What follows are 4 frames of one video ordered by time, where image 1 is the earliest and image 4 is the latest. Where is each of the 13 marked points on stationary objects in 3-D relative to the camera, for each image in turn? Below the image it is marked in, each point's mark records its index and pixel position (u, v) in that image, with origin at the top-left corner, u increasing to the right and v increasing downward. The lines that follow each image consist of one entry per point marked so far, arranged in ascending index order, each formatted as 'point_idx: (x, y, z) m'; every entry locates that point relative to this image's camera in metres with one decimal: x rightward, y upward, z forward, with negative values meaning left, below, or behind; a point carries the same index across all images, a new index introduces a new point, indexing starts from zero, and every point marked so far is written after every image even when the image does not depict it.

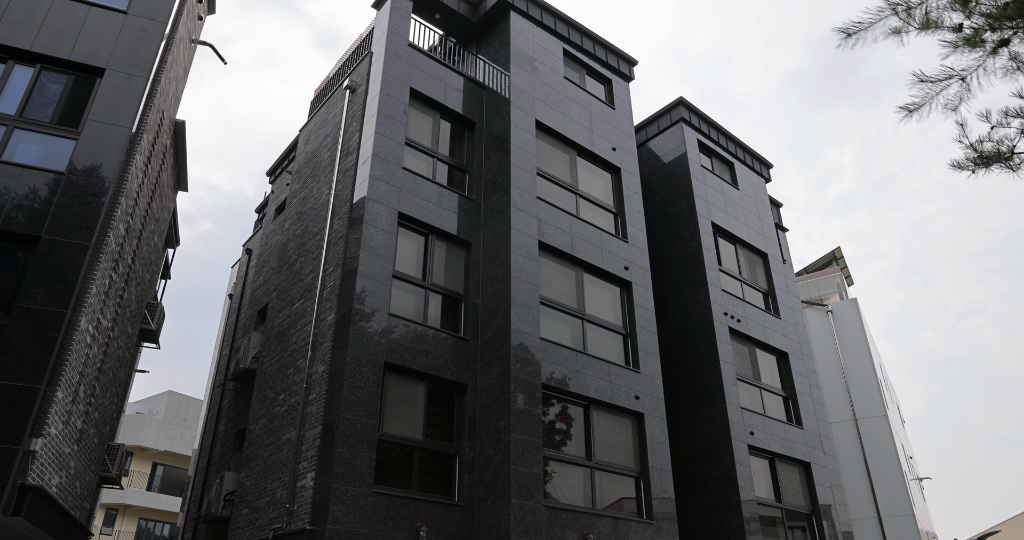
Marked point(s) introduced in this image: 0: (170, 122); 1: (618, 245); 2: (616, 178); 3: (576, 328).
0: (-7.0, +3.0, +13.9) m
1: (+2.6, +0.6, +17.0) m
2: (+2.8, +2.5, +18.4) m
3: (+1.4, -1.3, +15.2) m
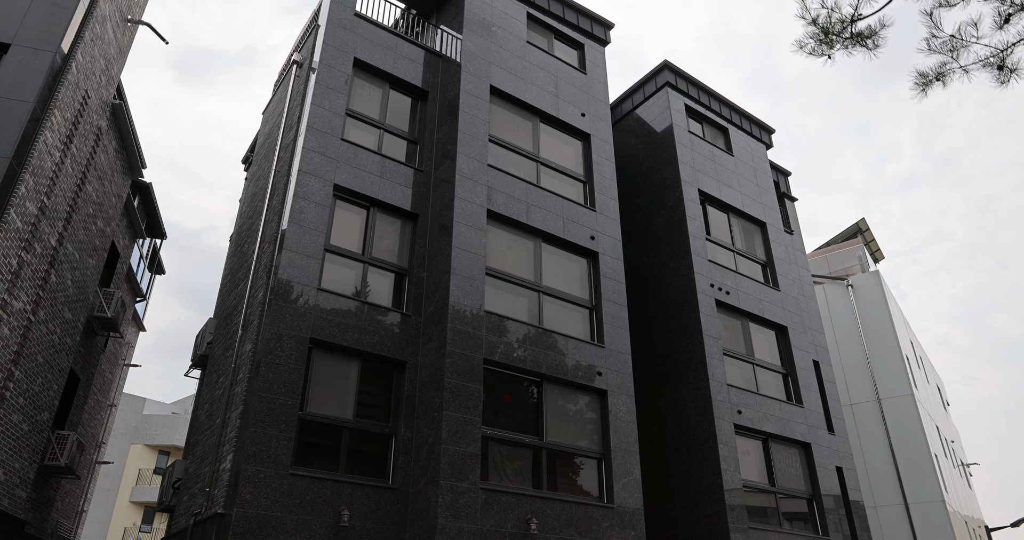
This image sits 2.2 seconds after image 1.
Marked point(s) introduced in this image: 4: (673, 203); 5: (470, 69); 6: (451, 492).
0: (-8.2, +3.3, +13.6) m
1: (+1.7, +1.3, +16.0) m
2: (+1.9, +3.2, +17.3) m
3: (+0.4, -0.6, +14.3) m
4: (+4.4, +1.8, +19.0) m
5: (-0.9, +4.6, +15.7) m
6: (-1.0, -3.6, +11.2) m
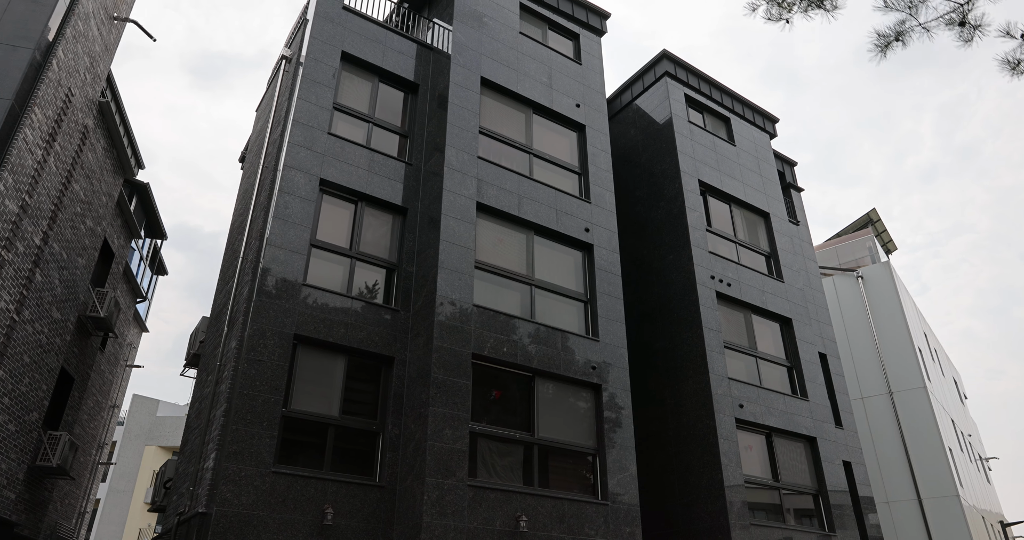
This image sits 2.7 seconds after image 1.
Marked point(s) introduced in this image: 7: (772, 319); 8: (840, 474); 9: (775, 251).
0: (-8.4, +3.3, +13.5) m
1: (+1.5, +1.5, +15.7) m
2: (+1.7, +3.3, +17.0) m
3: (+0.2, -0.5, +14.0) m
4: (+4.3, +2.0, +18.6) m
5: (-1.2, +4.7, +15.5) m
6: (-1.2, -3.5, +10.9) m
7: (+7.1, -1.3, +18.7) m
8: (+8.2, -5.1, +17.2) m
9: (+7.7, +0.5, +19.9) m
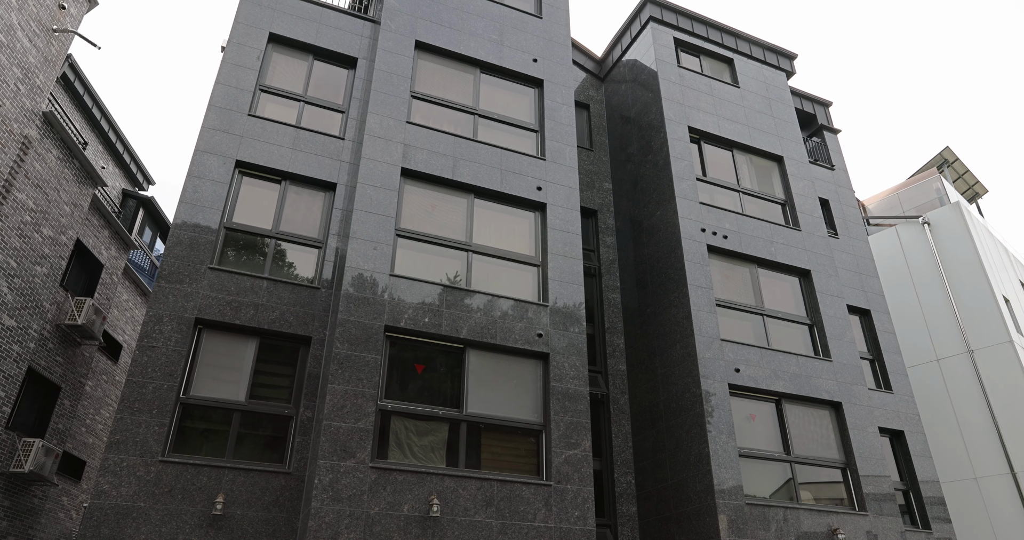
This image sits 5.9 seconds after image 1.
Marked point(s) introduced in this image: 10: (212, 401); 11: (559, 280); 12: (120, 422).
0: (-9.9, +3.2, +13.9) m
1: (+0.4, +2.2, +14.4) m
2: (+0.6, +4.1, +15.7) m
3: (-1.0, +0.2, +12.9) m
4: (+3.6, +3.0, +16.8) m
5: (-2.6, +5.2, +14.6) m
6: (-2.6, -2.9, +10.0) m
7: (+6.6, -0.1, +16.3) m
8: (+7.8, -3.7, +14.6) m
9: (+7.2, +1.8, +17.5) m
10: (-4.8, -2.1, +10.9) m
11: (+0.9, -0.2, +13.3) m
12: (-5.8, -2.3, +10.1) m
